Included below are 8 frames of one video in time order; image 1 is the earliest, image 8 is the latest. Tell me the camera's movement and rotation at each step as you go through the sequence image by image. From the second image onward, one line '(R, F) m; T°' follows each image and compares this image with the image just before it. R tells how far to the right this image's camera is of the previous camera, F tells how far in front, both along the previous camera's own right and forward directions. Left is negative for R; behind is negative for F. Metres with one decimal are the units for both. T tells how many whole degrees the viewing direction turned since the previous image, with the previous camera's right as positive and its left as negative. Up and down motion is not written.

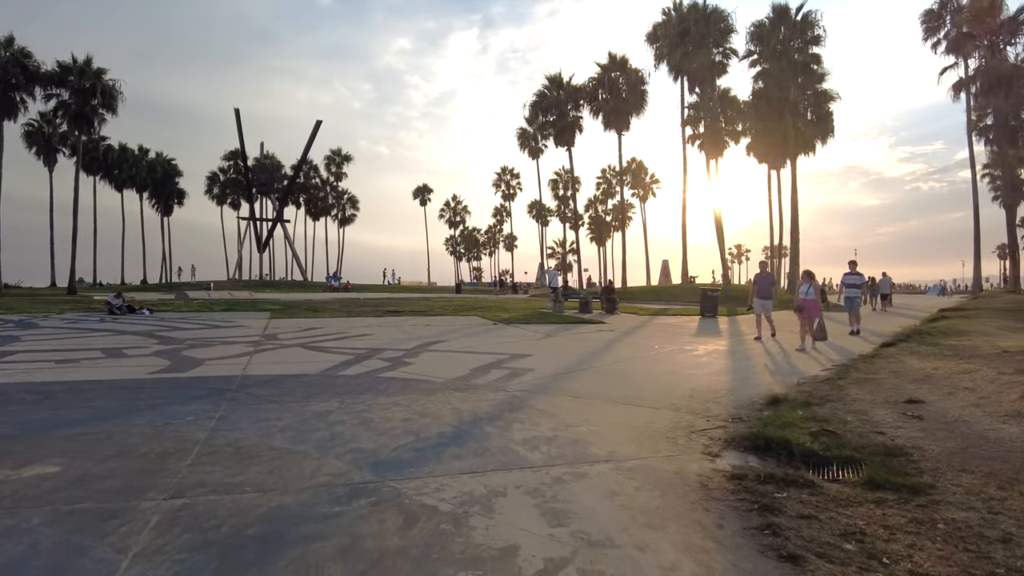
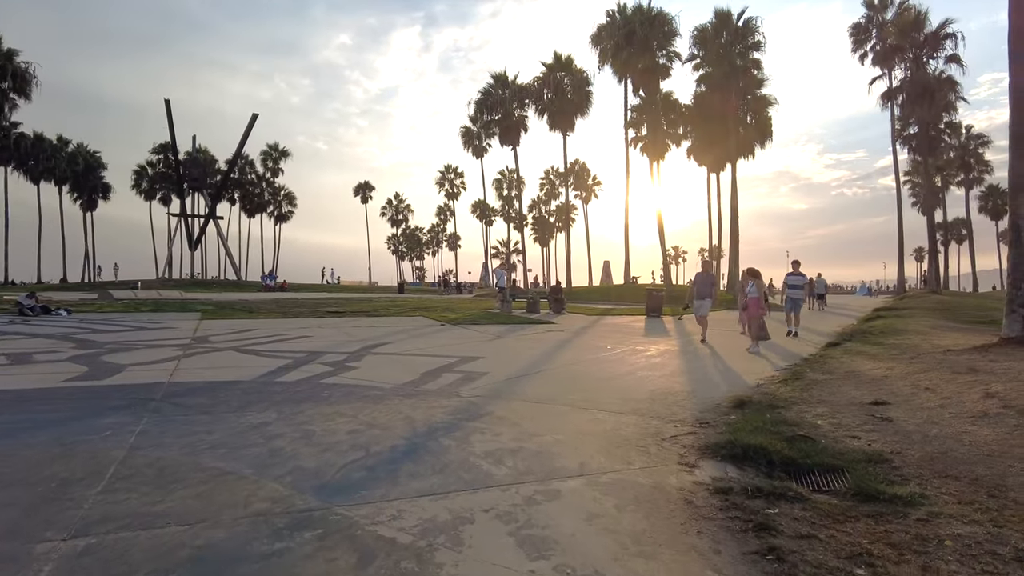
(-0.1, +0.4) m; +5°
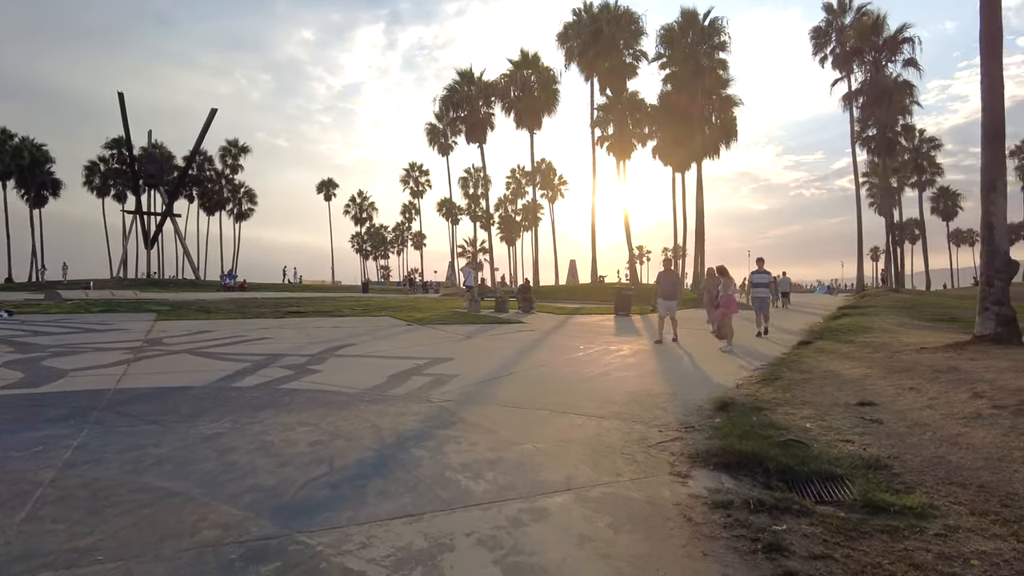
(-0.1, +0.3) m; +3°
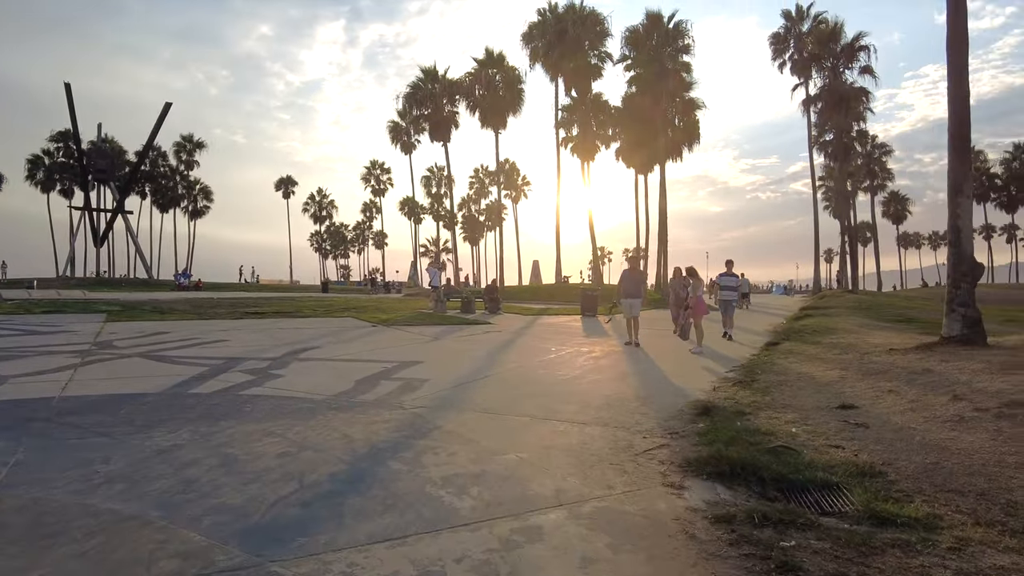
(-0.1, +0.2) m; +3°
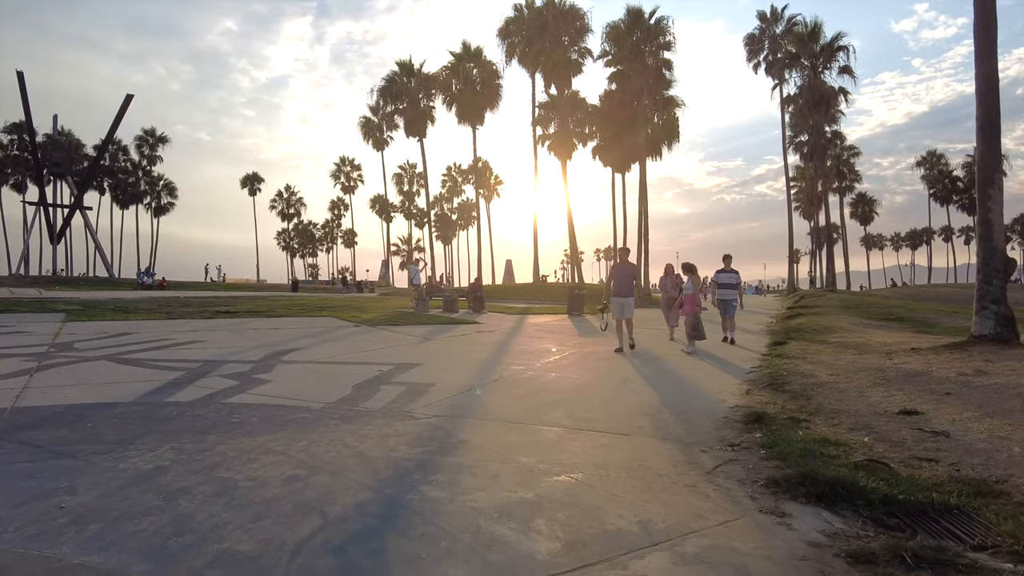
(-0.5, +0.7) m; +3°
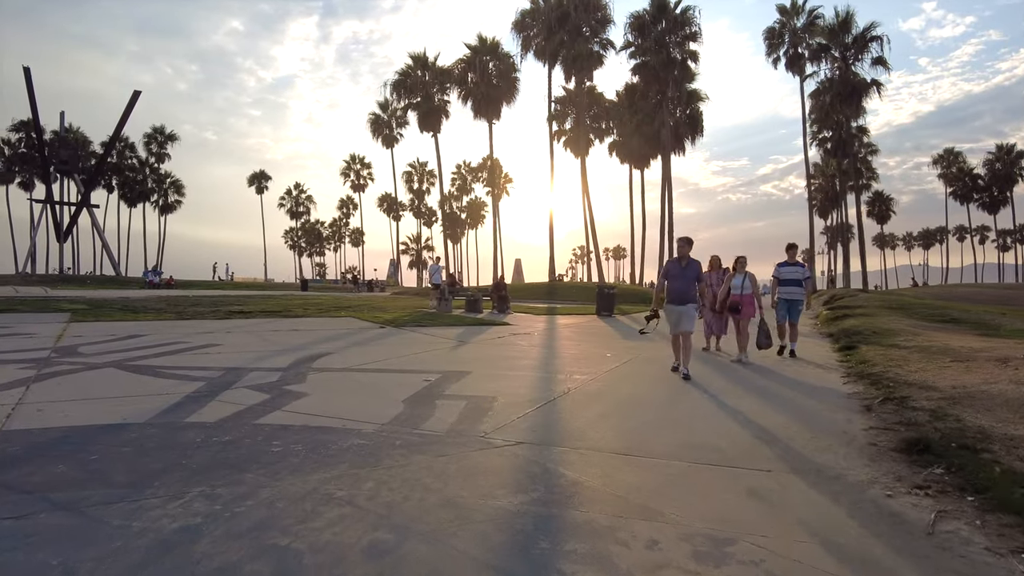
(-0.7, +1.0) m; 0°
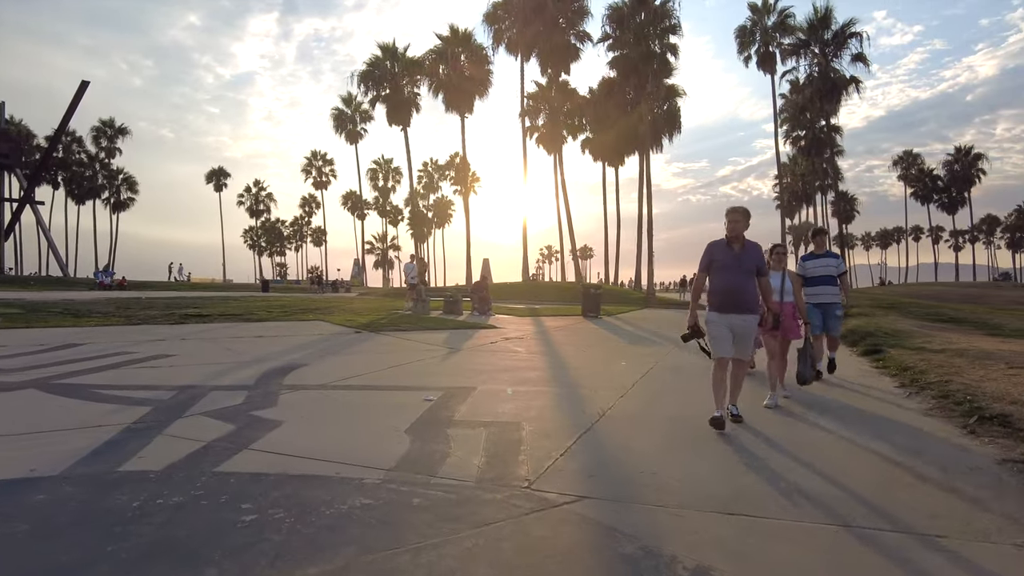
(-0.5, +1.2) m; +3°
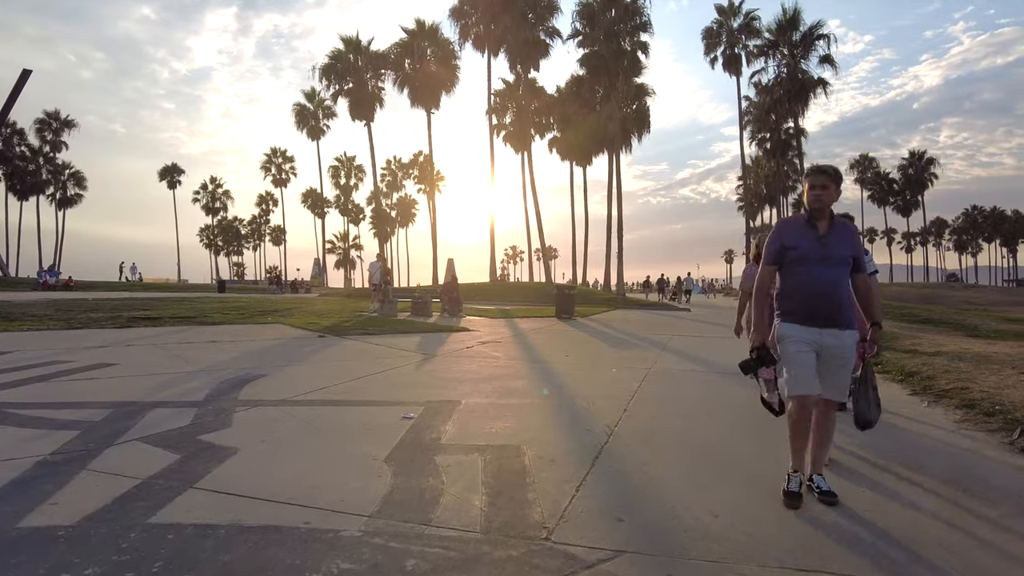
(-0.2, +0.7) m; +3°
